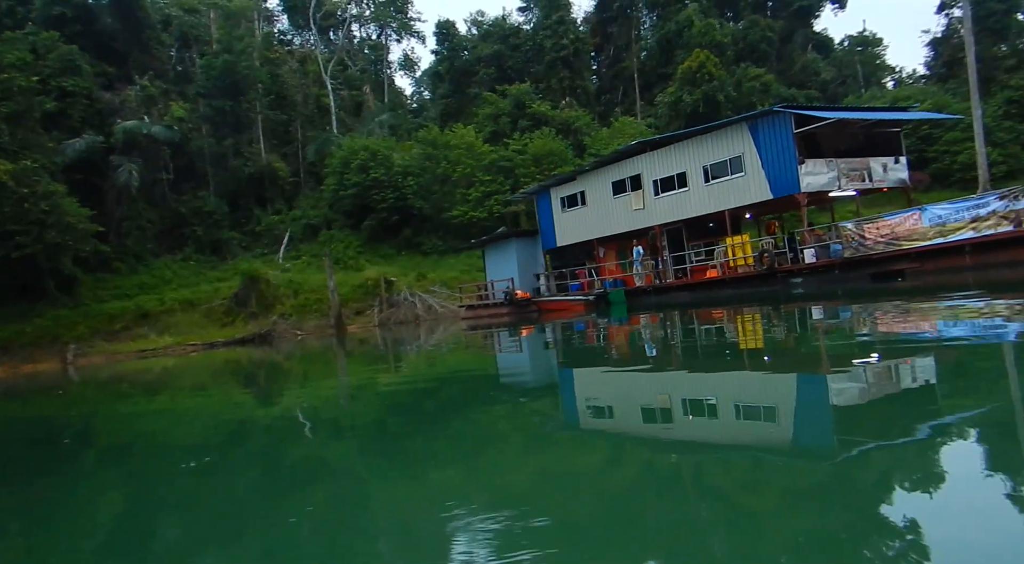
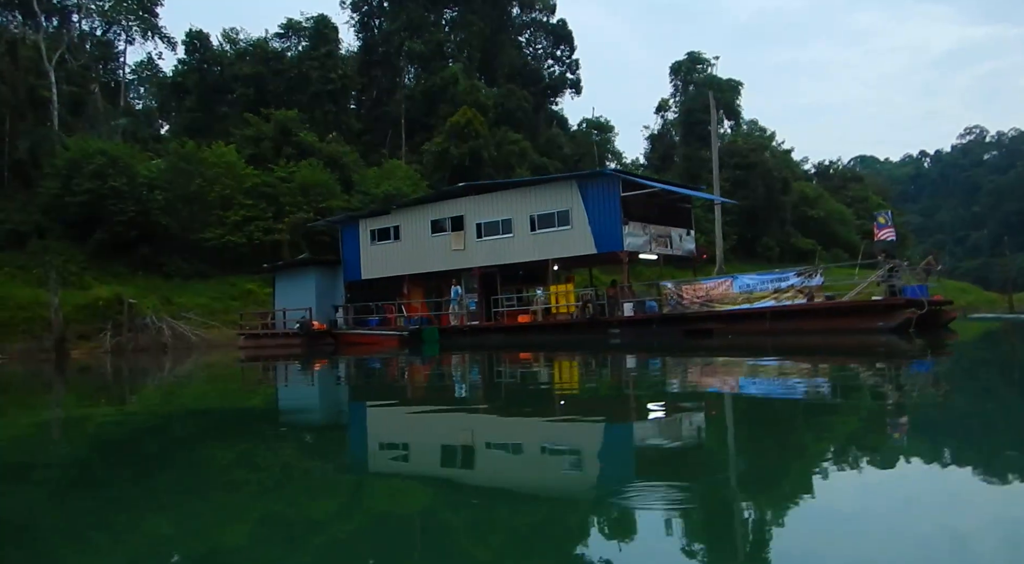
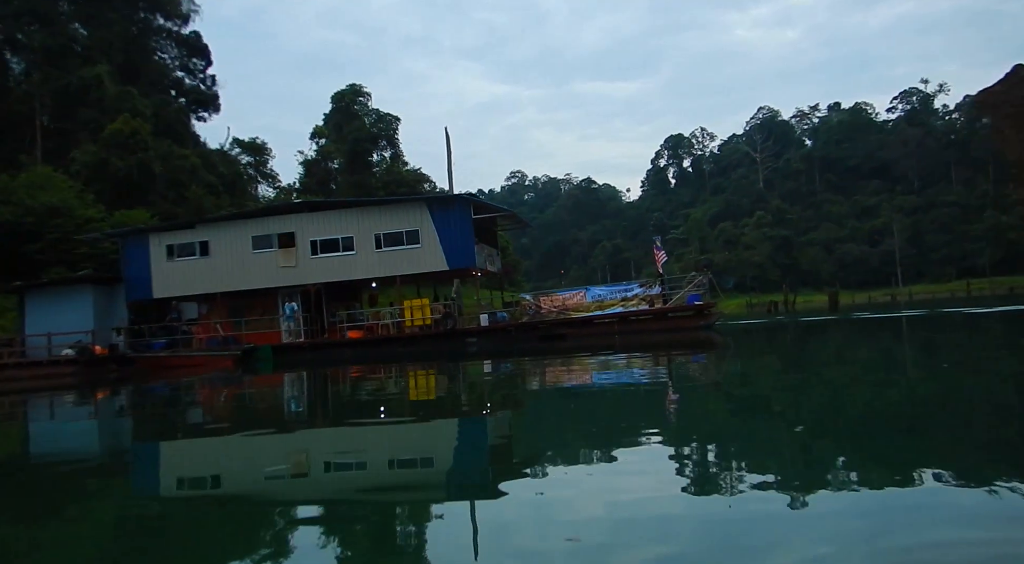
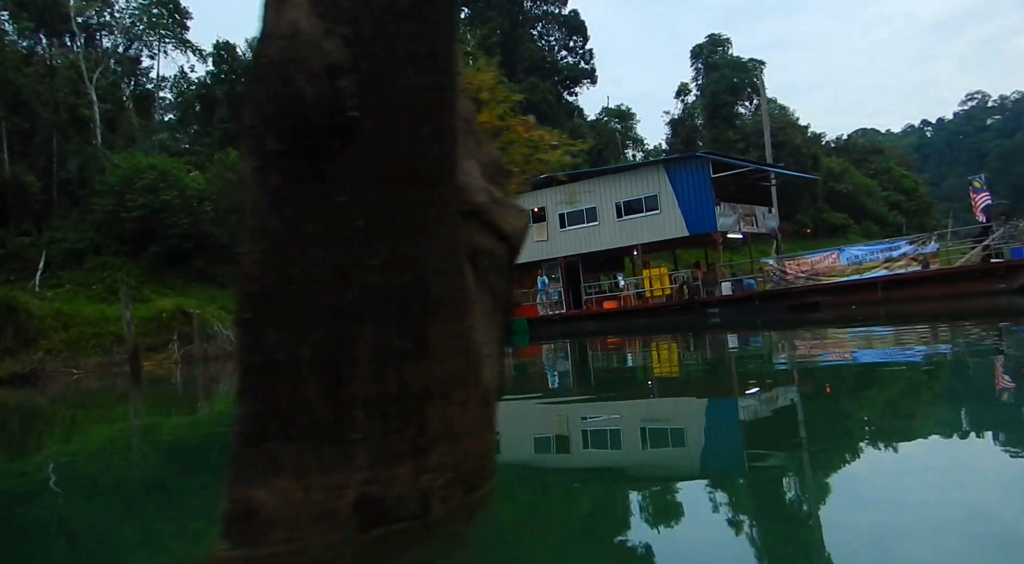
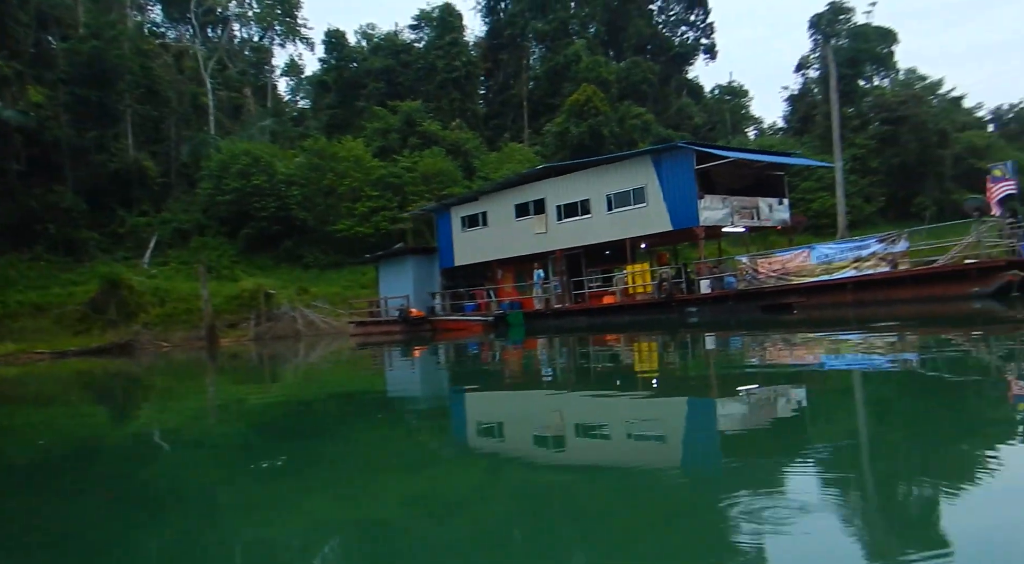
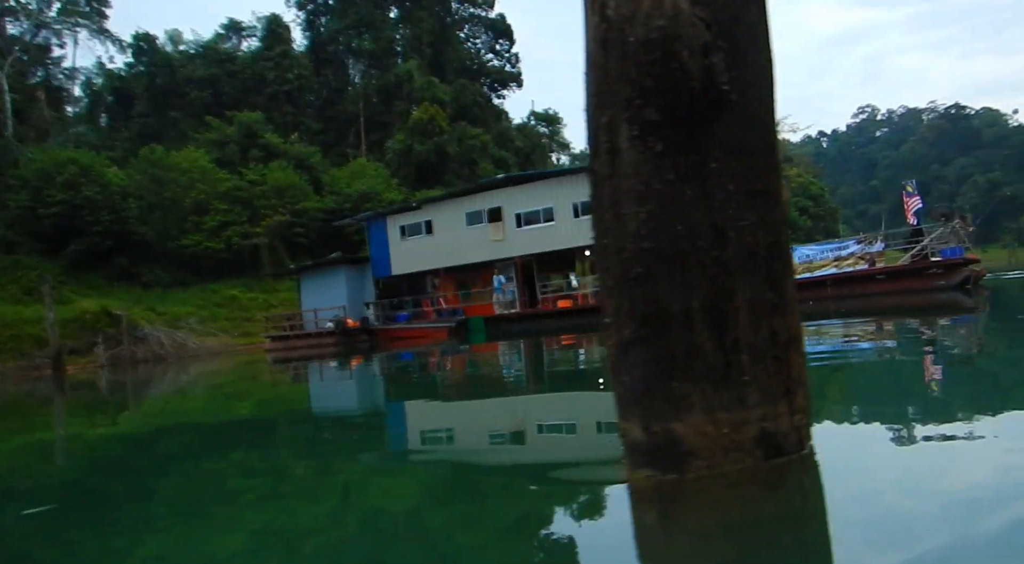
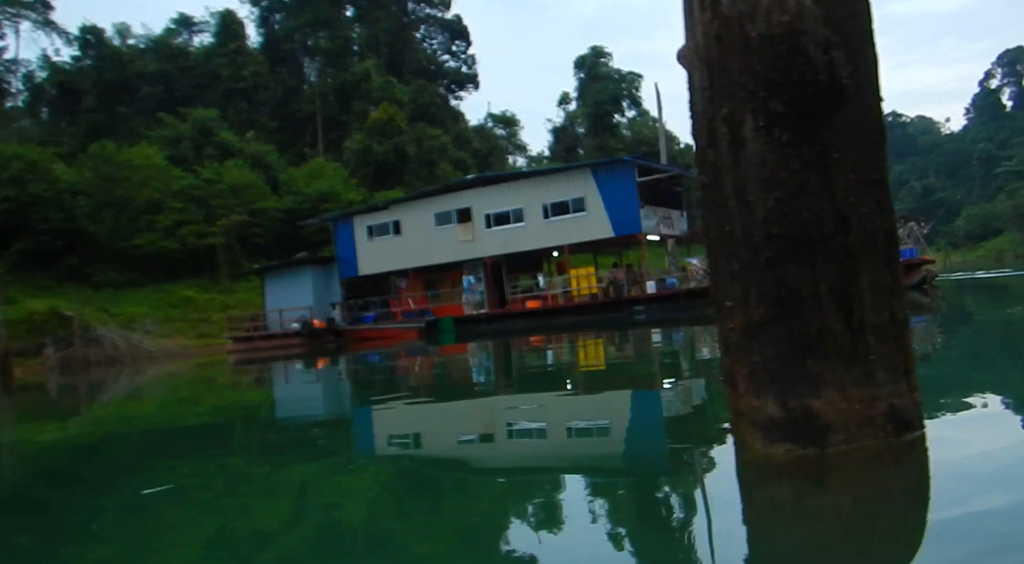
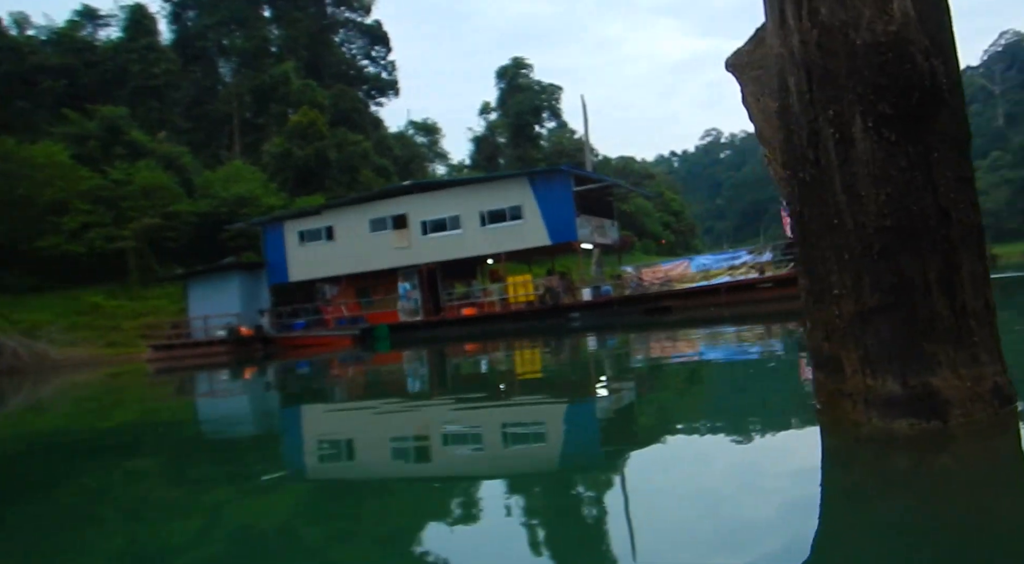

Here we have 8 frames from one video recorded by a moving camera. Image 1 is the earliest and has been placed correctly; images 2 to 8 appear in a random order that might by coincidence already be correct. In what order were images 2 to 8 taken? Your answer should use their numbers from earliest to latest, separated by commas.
5, 2, 4, 6, 7, 8, 3
